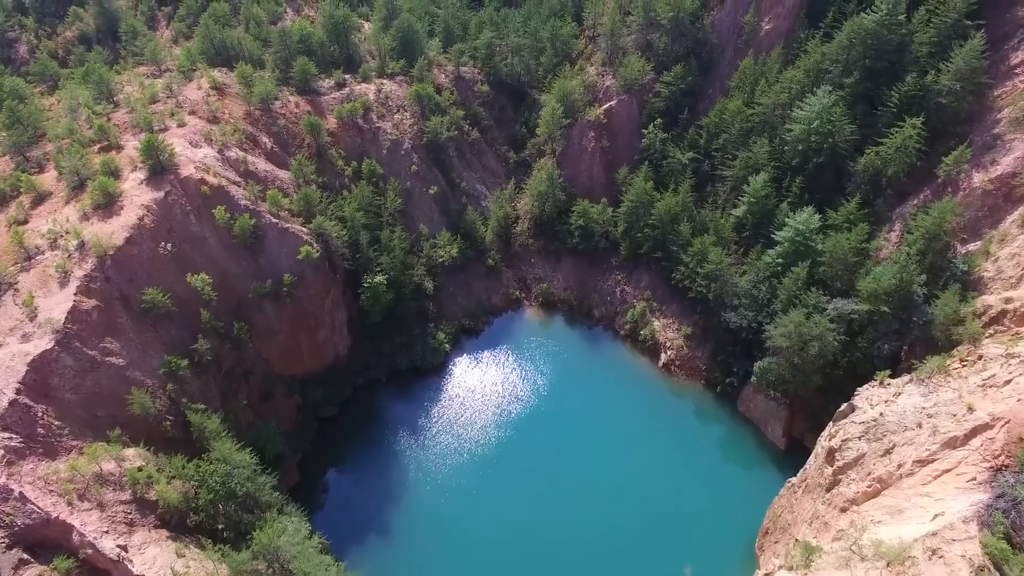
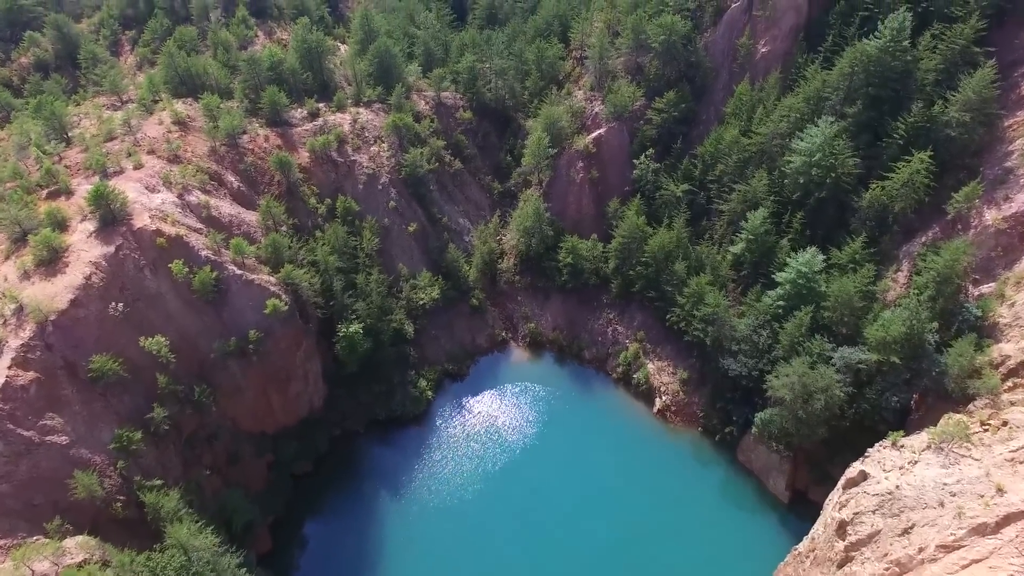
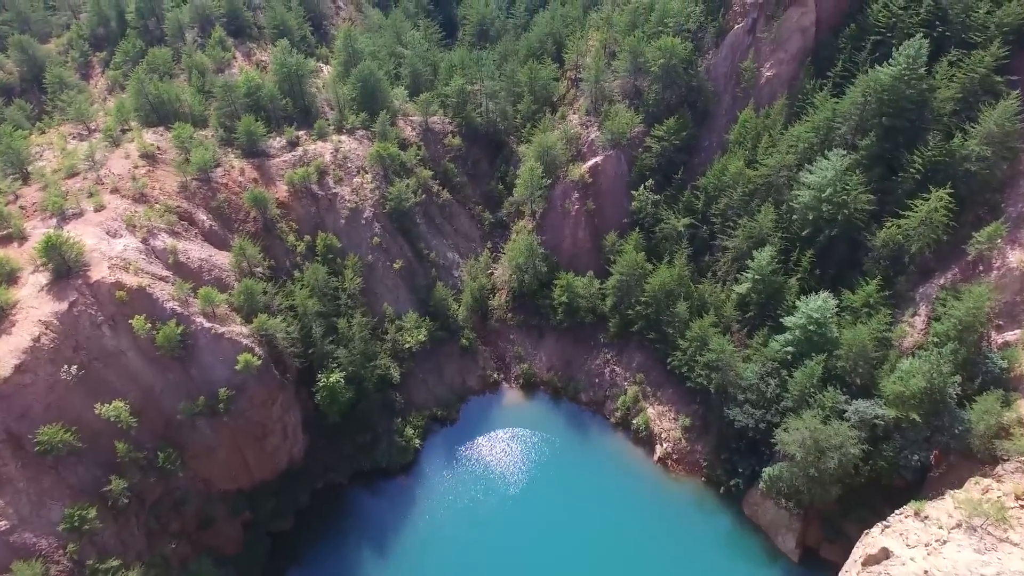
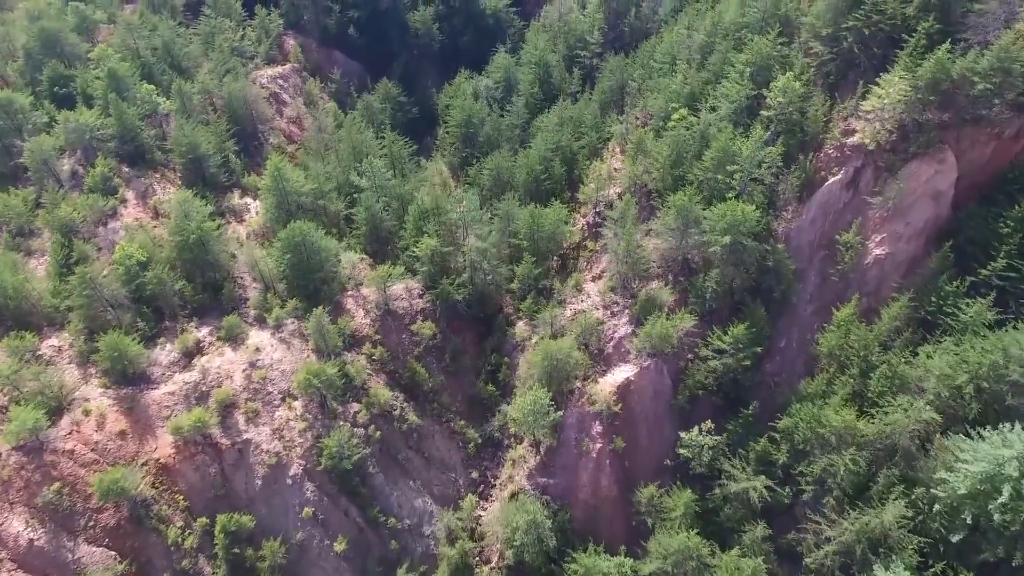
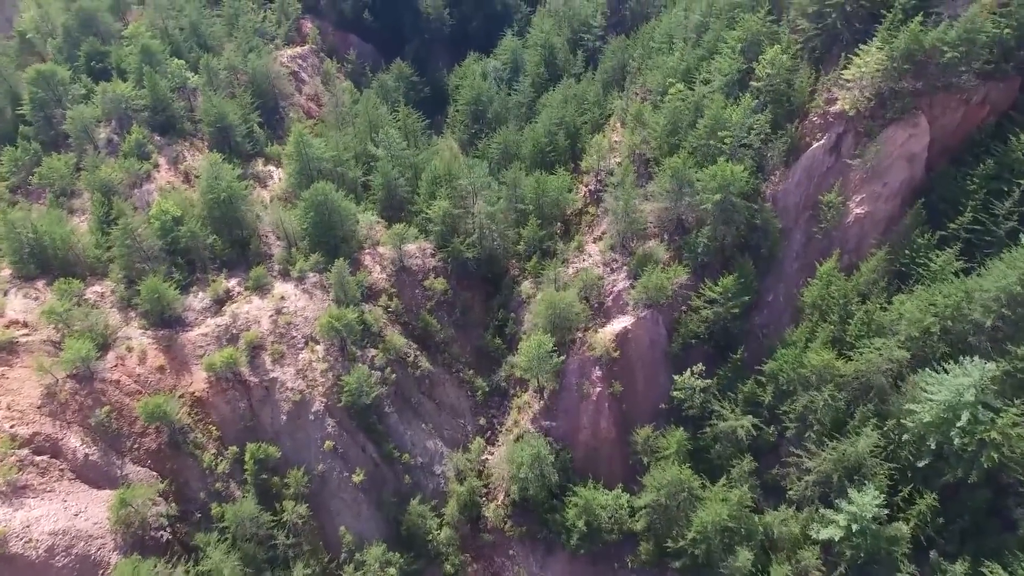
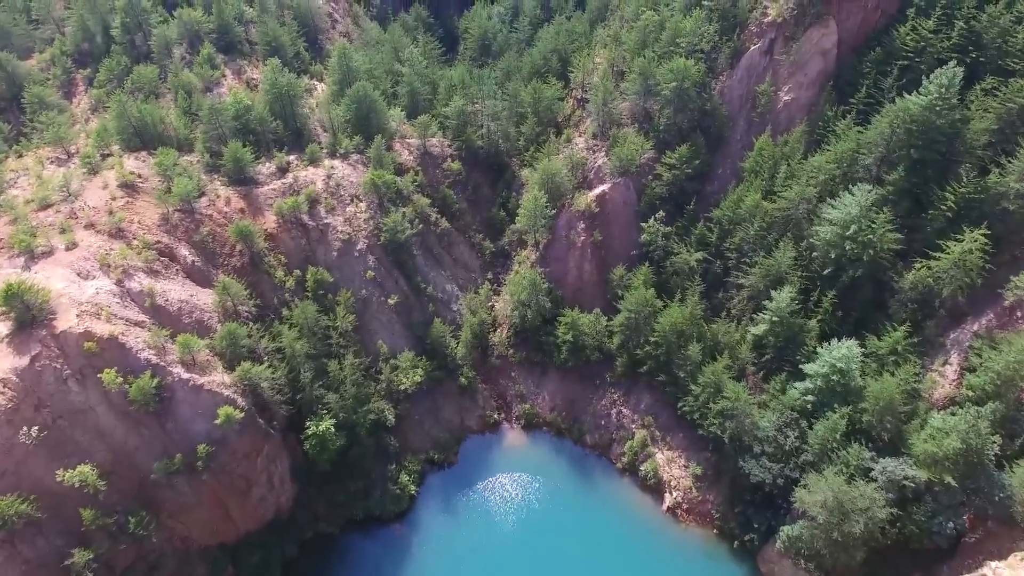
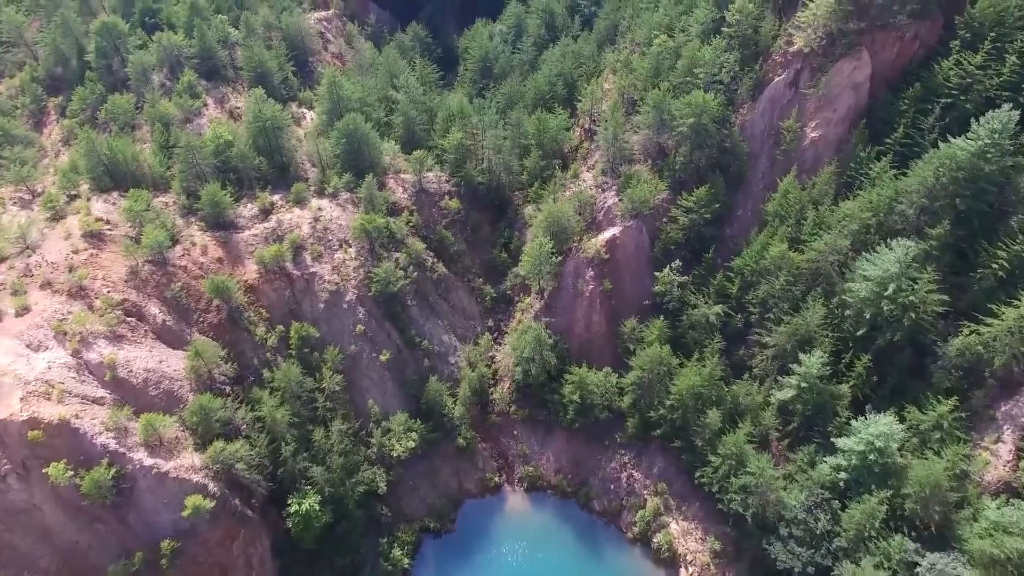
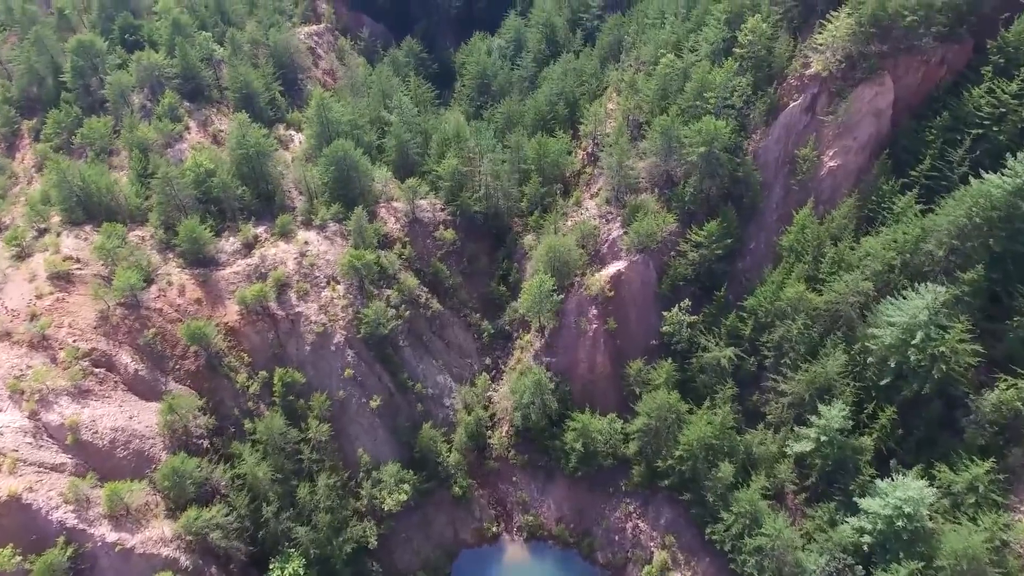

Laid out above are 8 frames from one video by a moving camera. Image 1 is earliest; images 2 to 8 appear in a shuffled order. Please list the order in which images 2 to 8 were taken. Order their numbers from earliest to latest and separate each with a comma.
2, 3, 6, 7, 8, 5, 4
